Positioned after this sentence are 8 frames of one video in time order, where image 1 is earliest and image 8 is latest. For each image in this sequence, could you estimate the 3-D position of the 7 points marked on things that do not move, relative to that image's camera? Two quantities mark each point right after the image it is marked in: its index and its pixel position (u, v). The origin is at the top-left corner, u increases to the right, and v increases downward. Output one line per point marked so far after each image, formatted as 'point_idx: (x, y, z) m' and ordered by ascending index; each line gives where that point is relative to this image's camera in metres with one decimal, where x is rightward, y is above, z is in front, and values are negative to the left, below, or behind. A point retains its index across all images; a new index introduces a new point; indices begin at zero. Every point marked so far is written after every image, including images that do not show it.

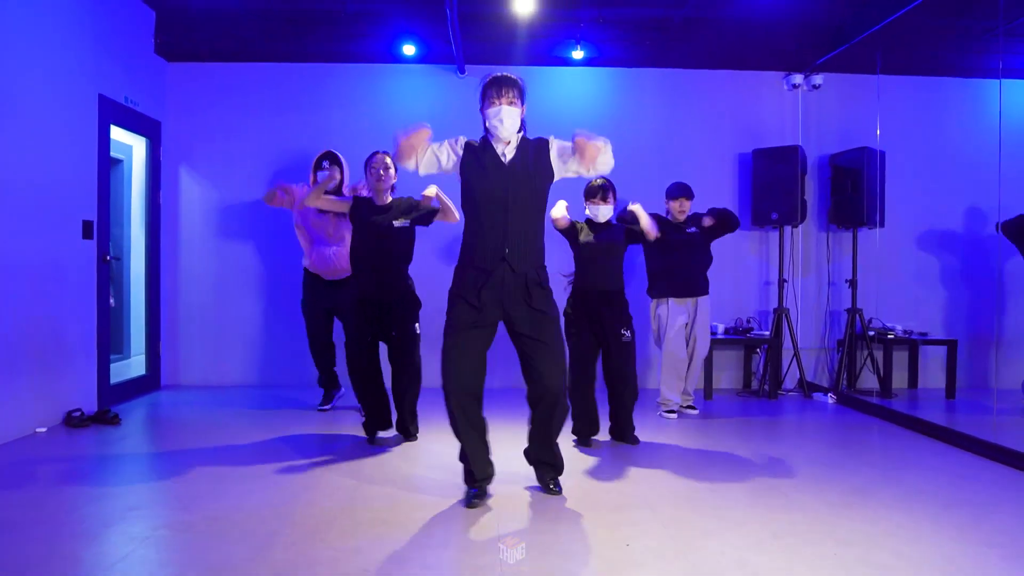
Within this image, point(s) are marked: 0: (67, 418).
0: (-2.2, -0.7, +3.8) m
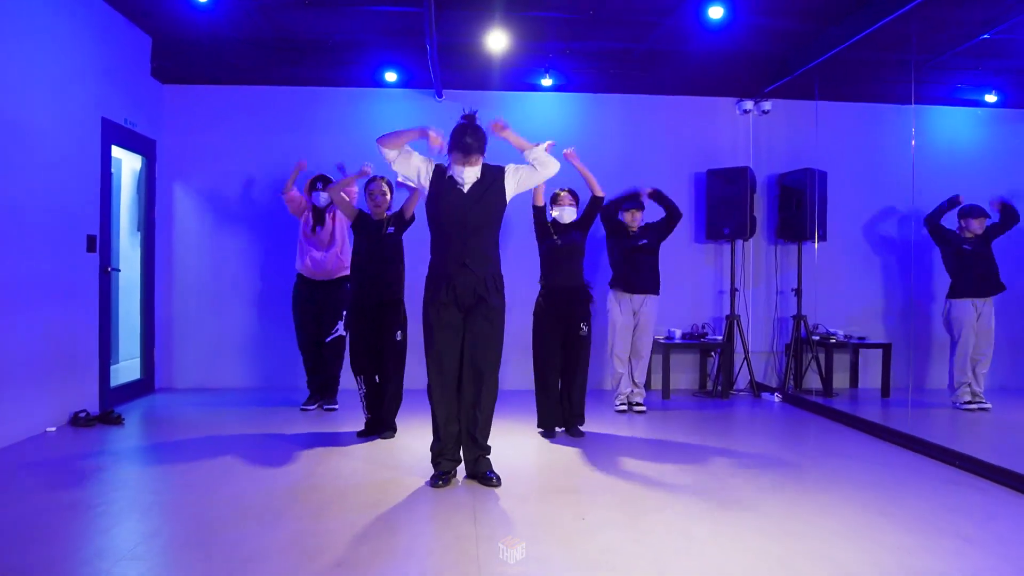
0: (-2.4, -0.7, +4.2) m
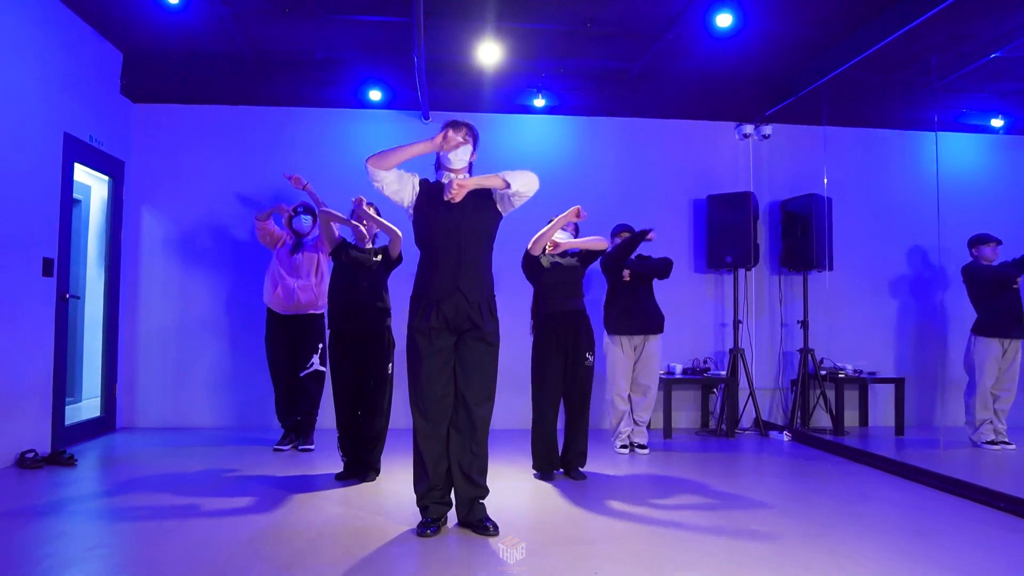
0: (-2.5, -0.9, +3.8) m
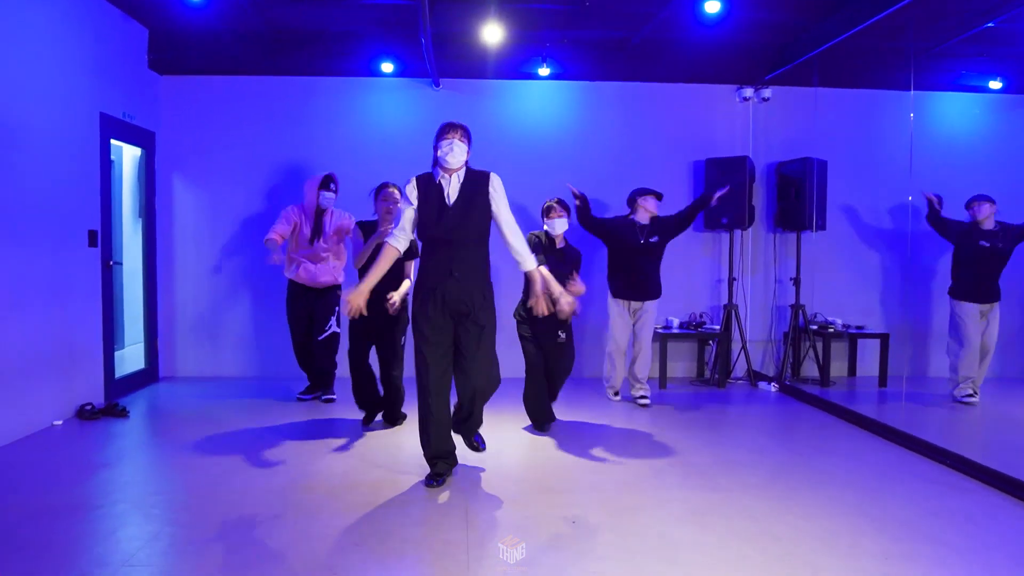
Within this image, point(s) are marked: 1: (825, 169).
0: (-2.5, -0.7, +4.2) m
1: (+2.2, +0.8, +5.2) m
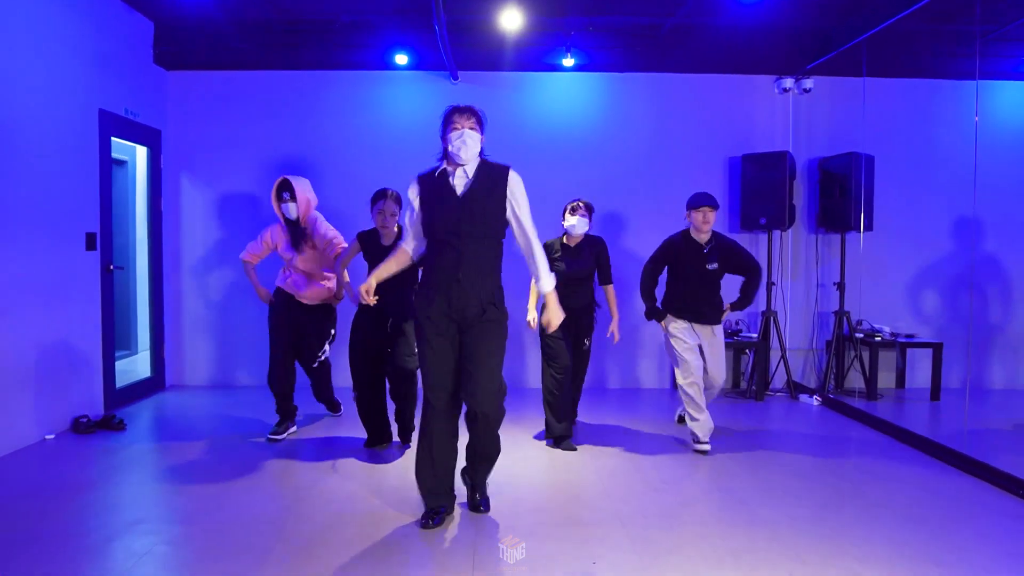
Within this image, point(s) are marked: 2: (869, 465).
0: (-2.4, -0.7, +4.0) m
1: (+2.3, +0.8, +4.8) m
2: (+1.8, -0.9, +3.7) m
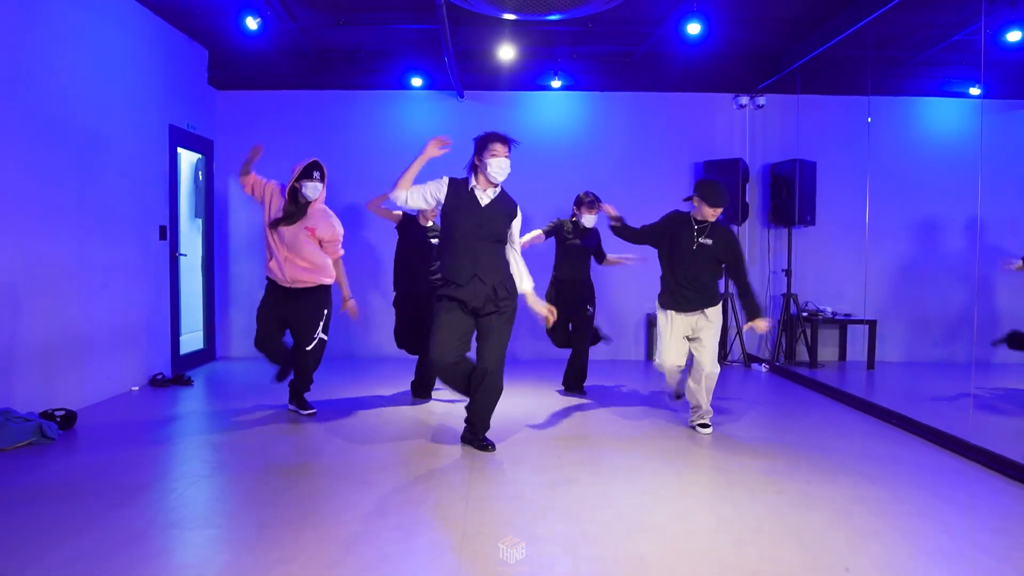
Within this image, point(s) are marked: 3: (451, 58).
0: (-2.4, -0.6, +4.9) m
1: (+2.3, +0.9, +5.7) m
2: (+1.8, -0.8, +4.6) m
3: (-0.4, +1.5, +5.0) m
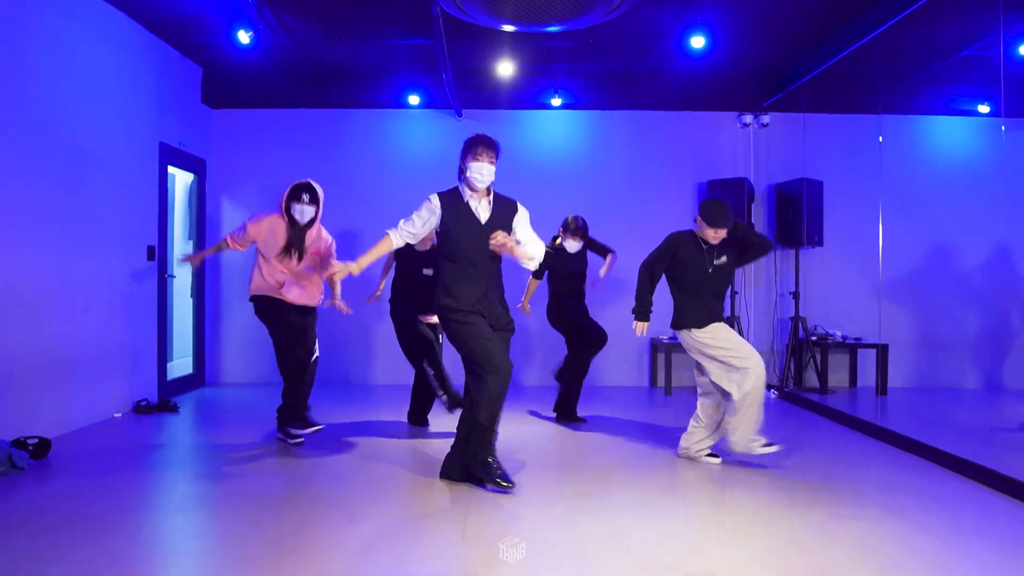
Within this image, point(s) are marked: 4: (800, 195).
0: (-2.4, -0.8, +4.7) m
1: (+2.3, +0.7, +5.6) m
2: (+1.7, -0.9, +4.4) m
3: (-0.4, +1.4, +4.9) m
4: (+2.2, +0.7, +5.7) m
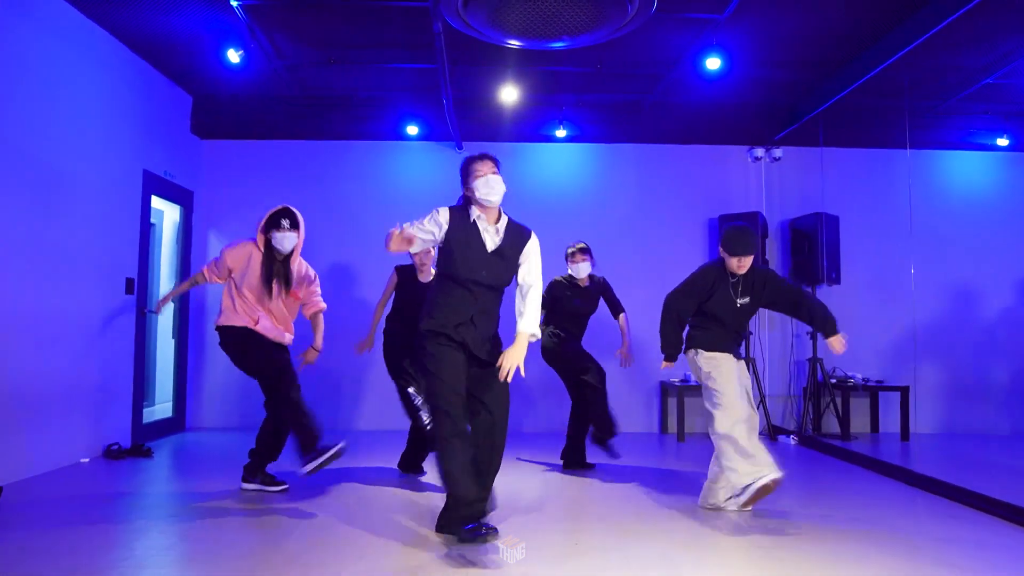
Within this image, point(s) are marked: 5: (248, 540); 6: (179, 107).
0: (-2.4, -1.0, +4.4) m
1: (+2.3, +0.5, +5.3) m
2: (+1.8, -1.1, +4.0) m
3: (-0.4, +1.2, +4.7) m
4: (+2.2, +0.4, +5.4) m
5: (-1.0, -1.0, +3.0) m
6: (-2.3, +1.3, +5.3) m
